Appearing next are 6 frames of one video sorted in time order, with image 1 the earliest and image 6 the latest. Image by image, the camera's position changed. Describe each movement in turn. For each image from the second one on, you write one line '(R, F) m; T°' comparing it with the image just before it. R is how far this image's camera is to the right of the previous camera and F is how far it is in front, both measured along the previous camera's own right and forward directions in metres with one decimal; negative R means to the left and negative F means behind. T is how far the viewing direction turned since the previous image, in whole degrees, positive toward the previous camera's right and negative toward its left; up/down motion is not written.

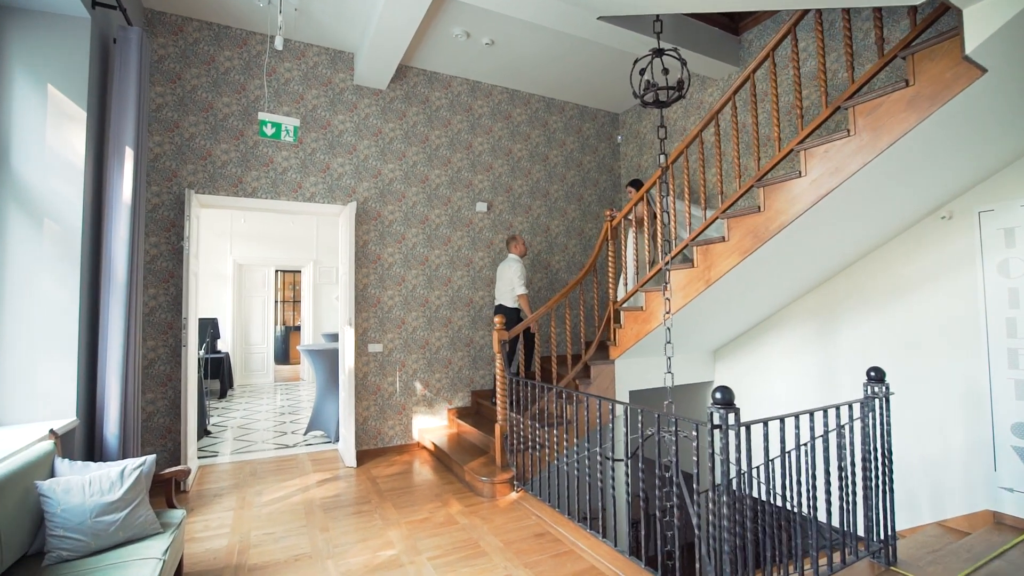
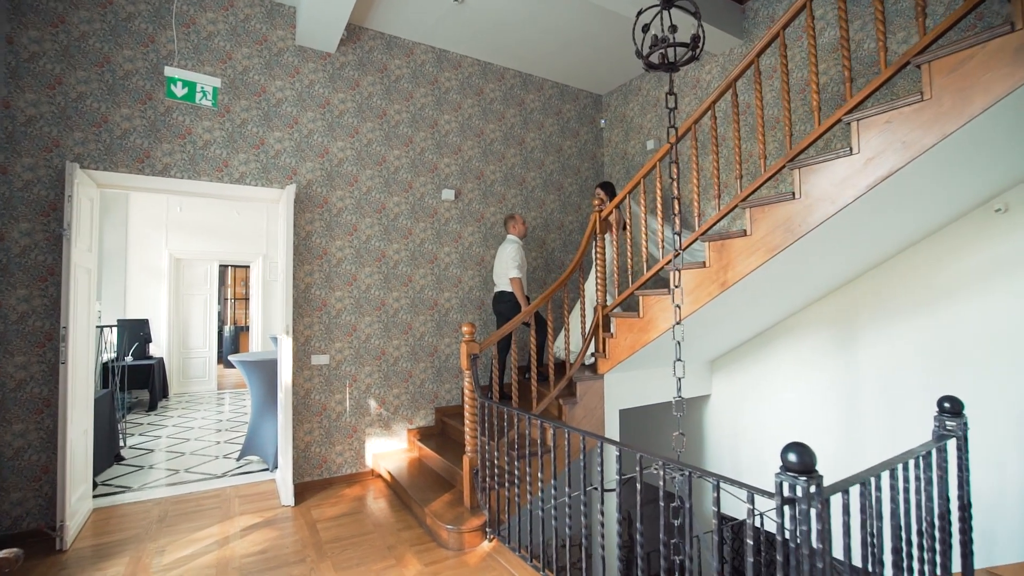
(0.0, +0.7) m; +4°
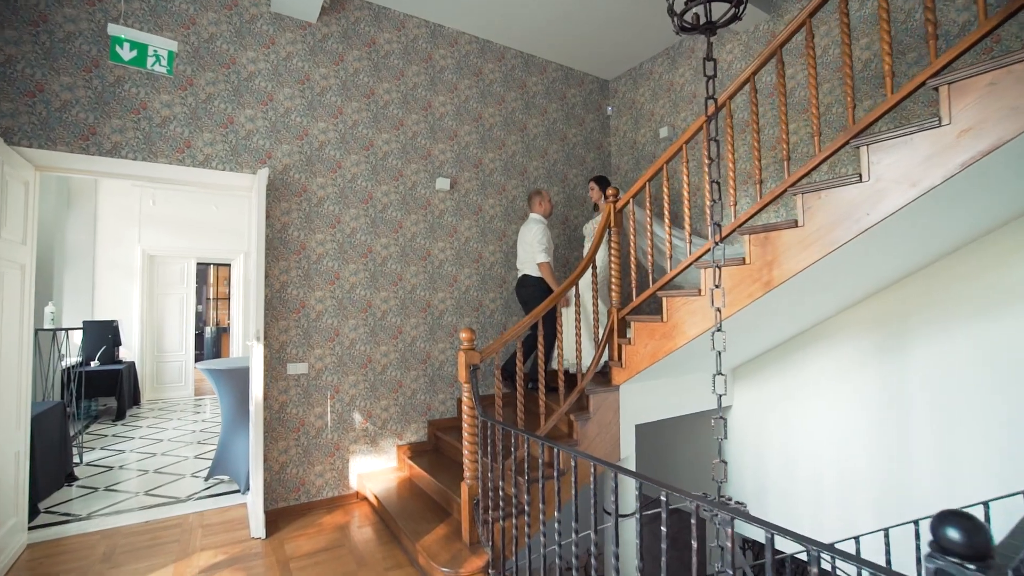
(-0.1, +0.4) m; +1°
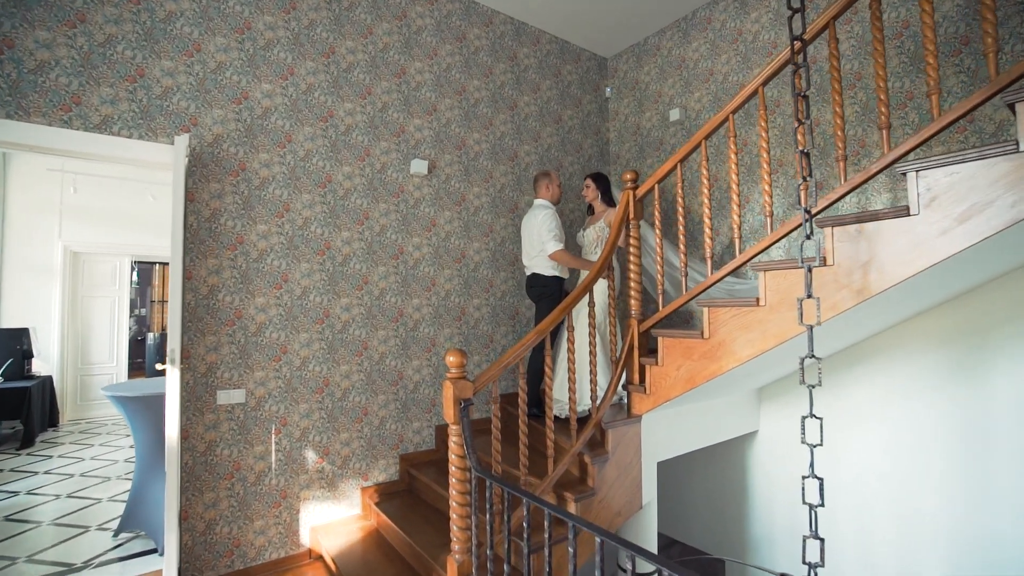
(-0.1, +0.7) m; +4°
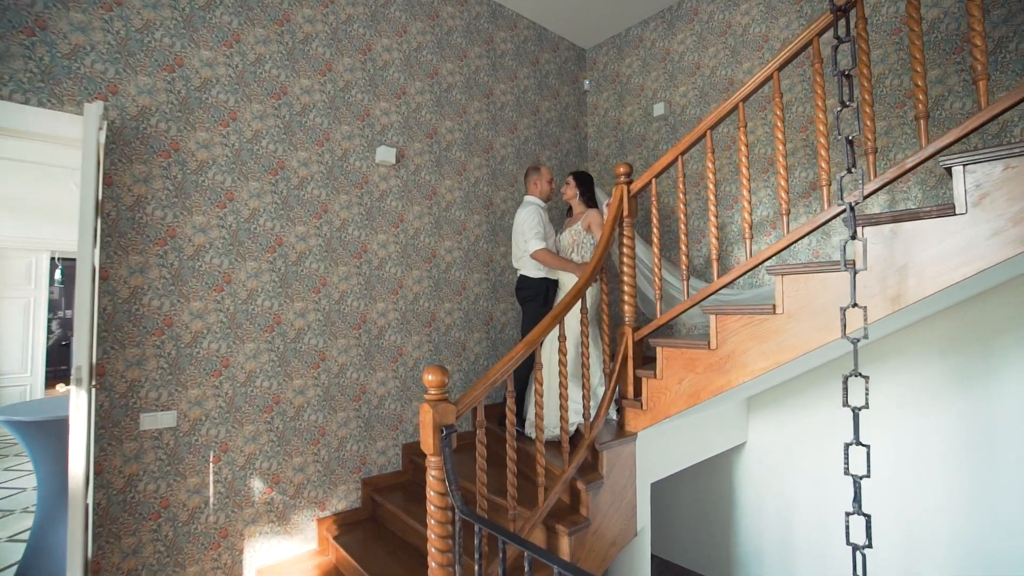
(-0.1, +0.3) m; +5°
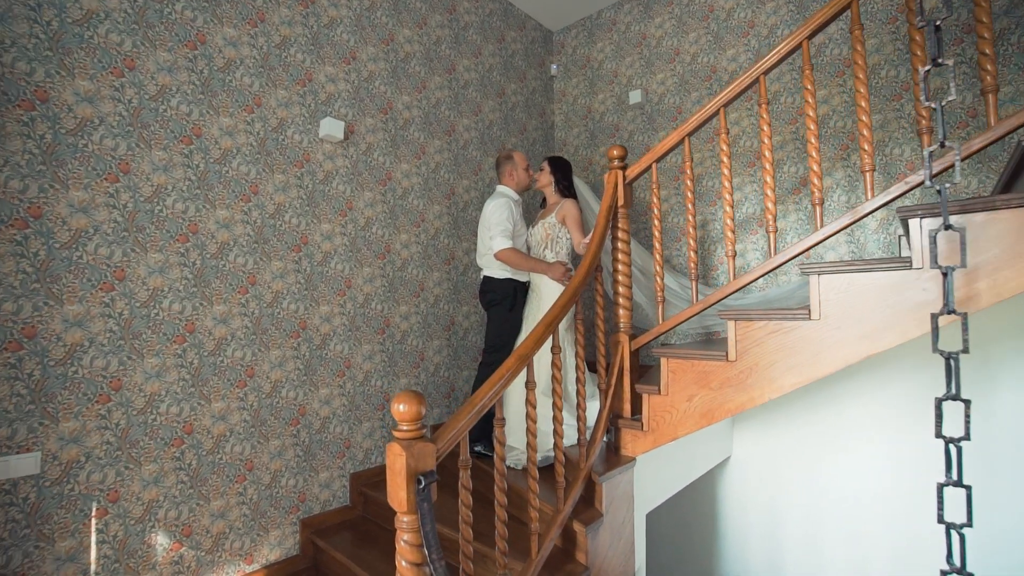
(-0.2, +0.4) m; +7°
